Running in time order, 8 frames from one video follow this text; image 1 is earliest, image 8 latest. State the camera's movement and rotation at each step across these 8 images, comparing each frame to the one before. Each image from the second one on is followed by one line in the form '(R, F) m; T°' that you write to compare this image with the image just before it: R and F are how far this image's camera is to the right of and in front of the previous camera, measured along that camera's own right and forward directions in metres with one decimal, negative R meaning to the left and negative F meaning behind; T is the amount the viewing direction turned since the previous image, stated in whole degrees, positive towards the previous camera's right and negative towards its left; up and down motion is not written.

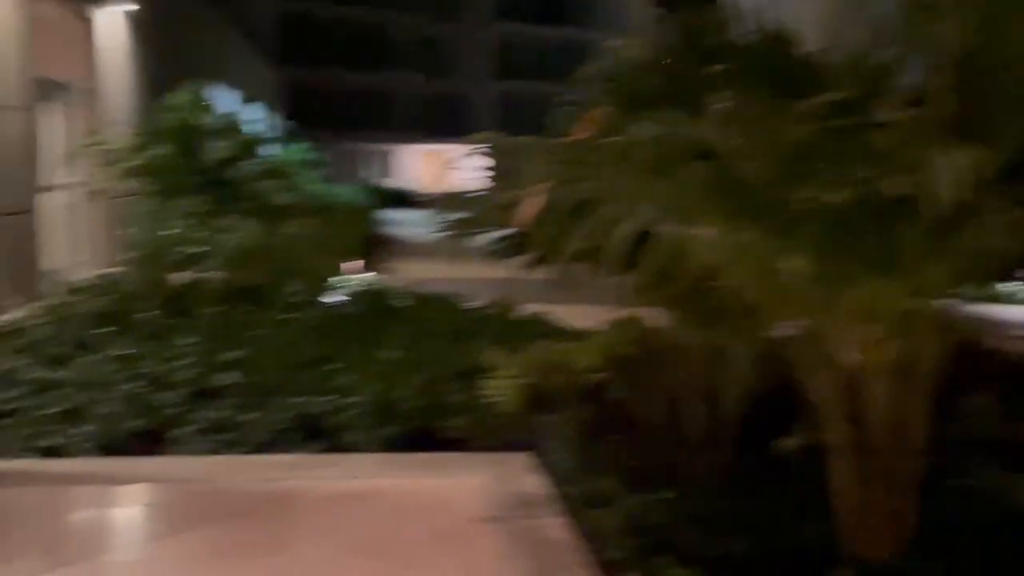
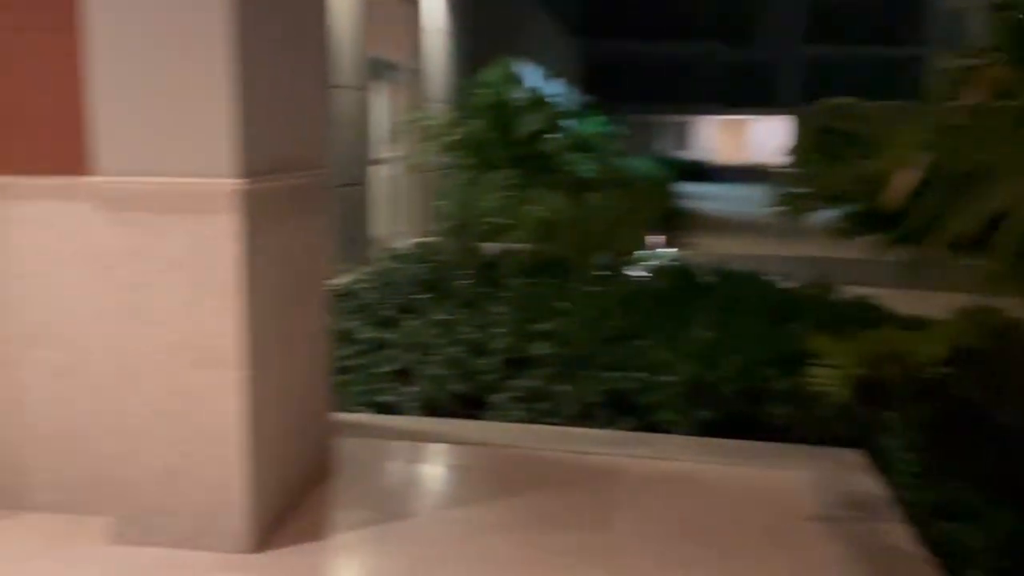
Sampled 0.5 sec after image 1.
(-0.1, +0.1) m; -16°
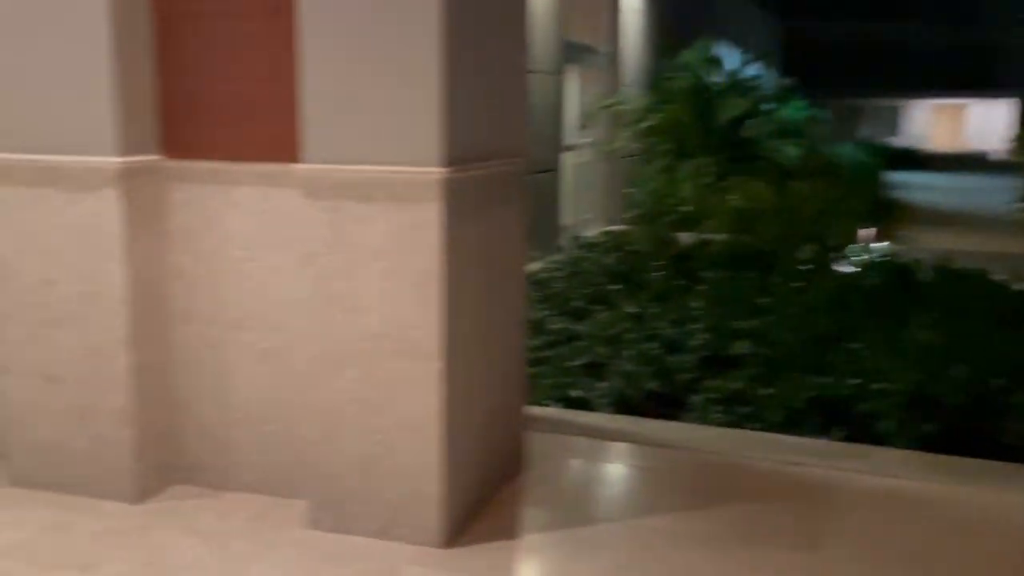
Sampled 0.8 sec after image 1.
(-0.1, +0.1) m; -10°
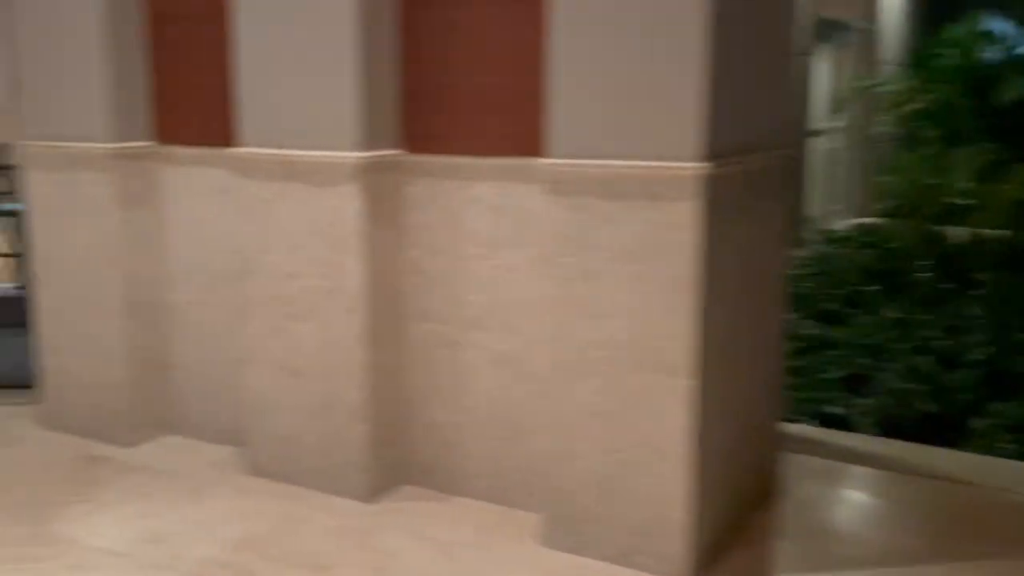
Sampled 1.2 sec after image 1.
(-0.1, +0.2) m; -13°
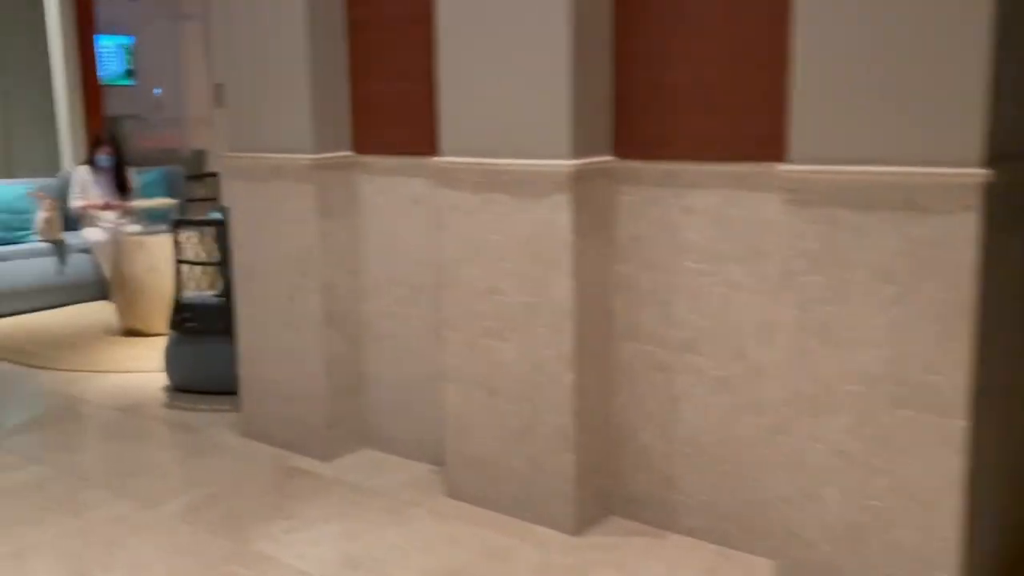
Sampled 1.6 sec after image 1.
(-0.1, +0.2) m; -10°
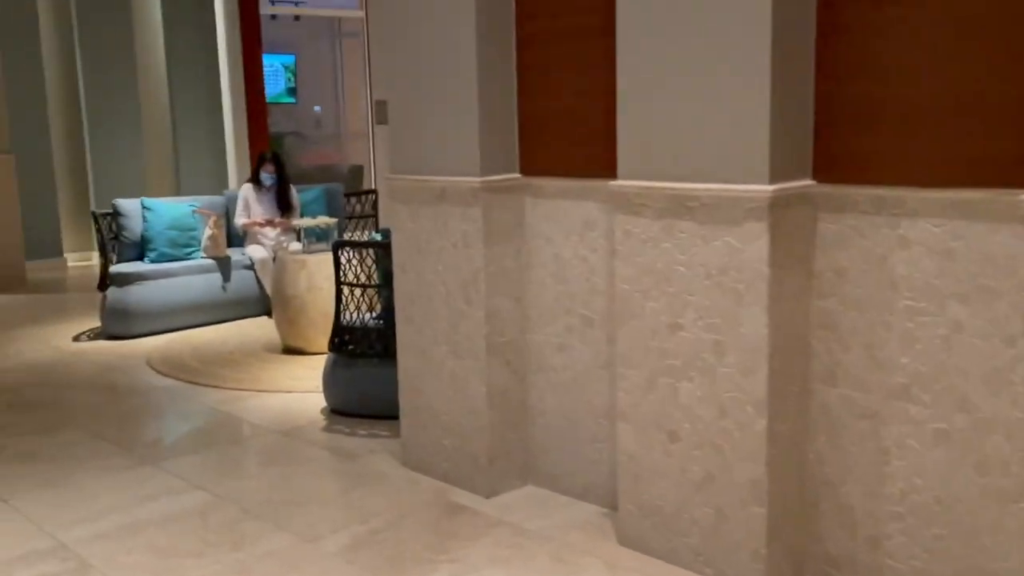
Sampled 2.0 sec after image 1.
(-0.1, +0.2) m; -8°
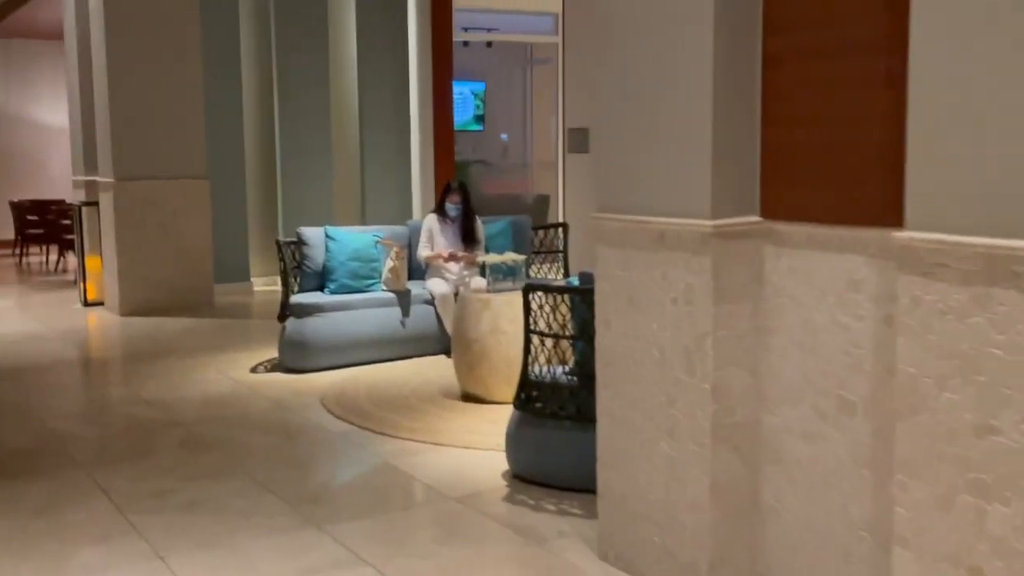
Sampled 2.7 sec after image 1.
(-0.2, +0.5) m; -10°
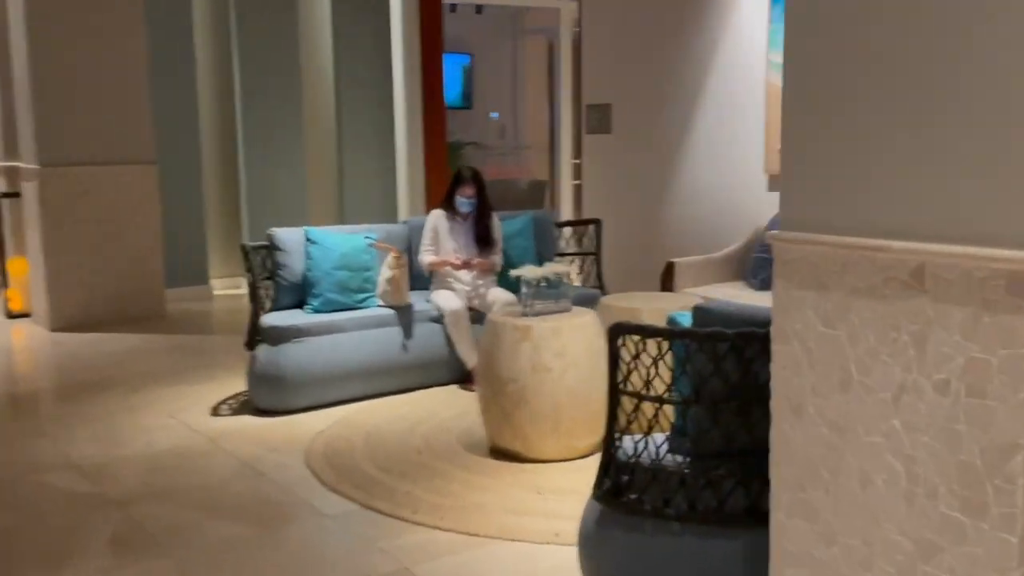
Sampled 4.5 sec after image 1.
(-0.3, +1.0) m; +2°
